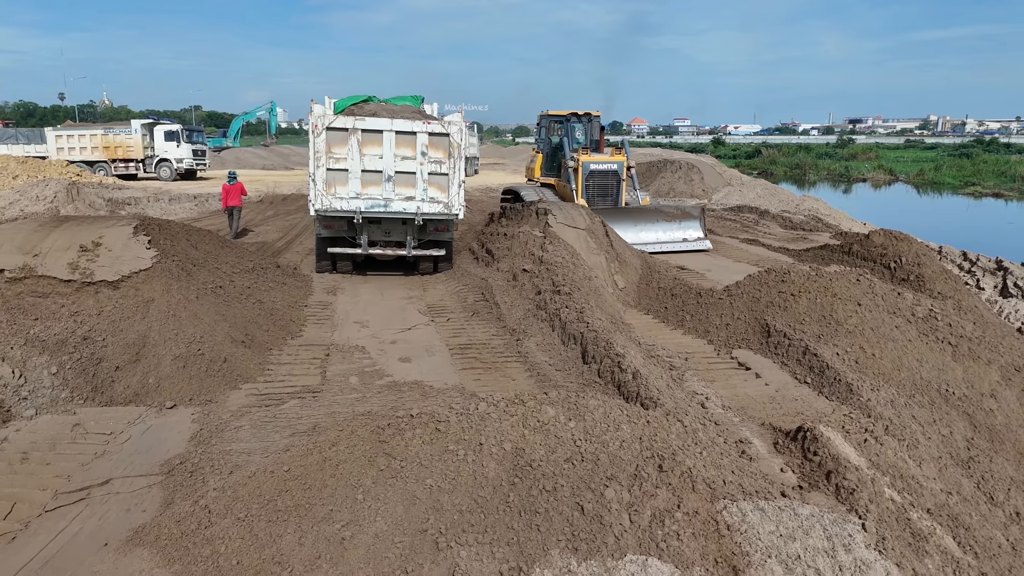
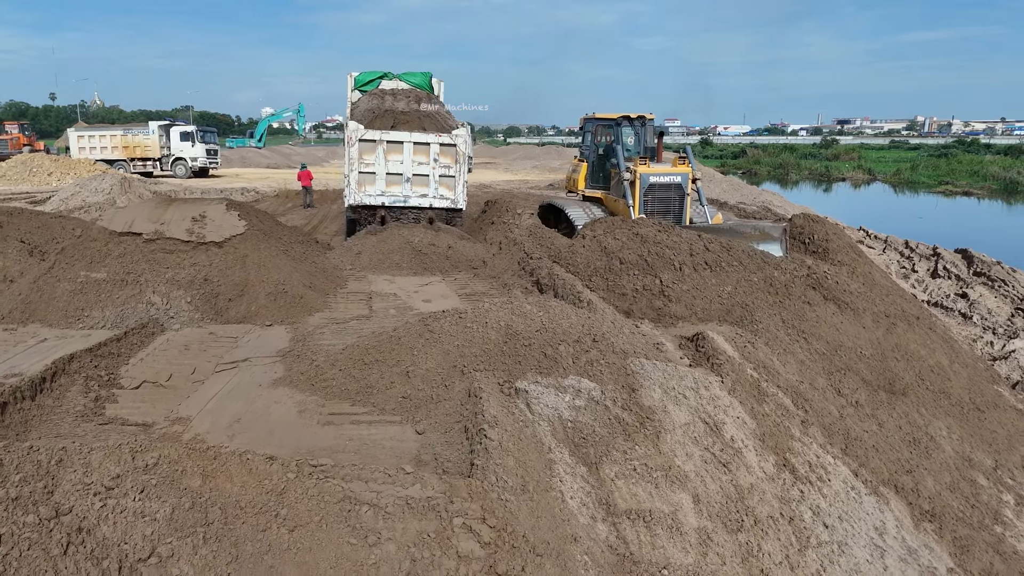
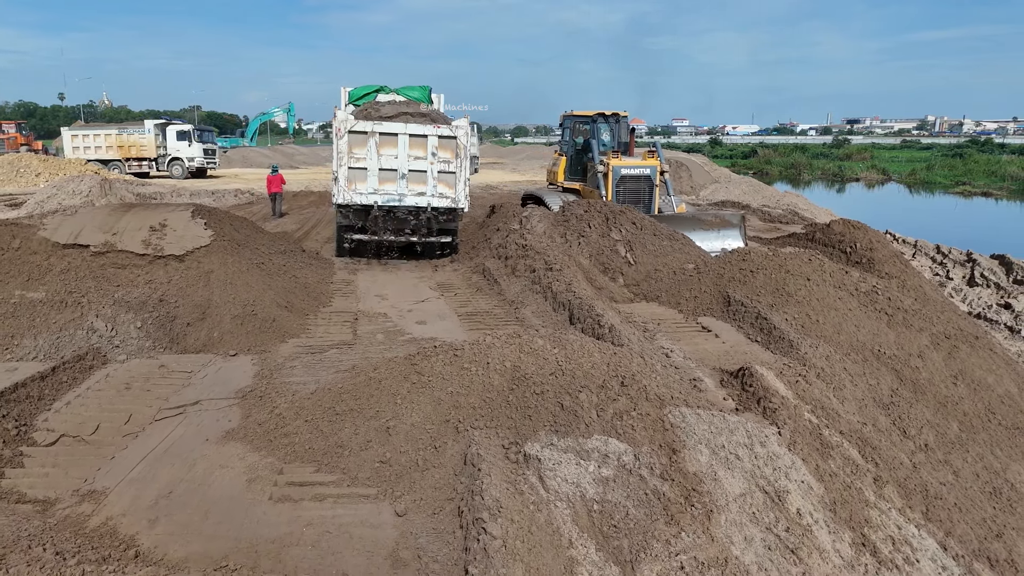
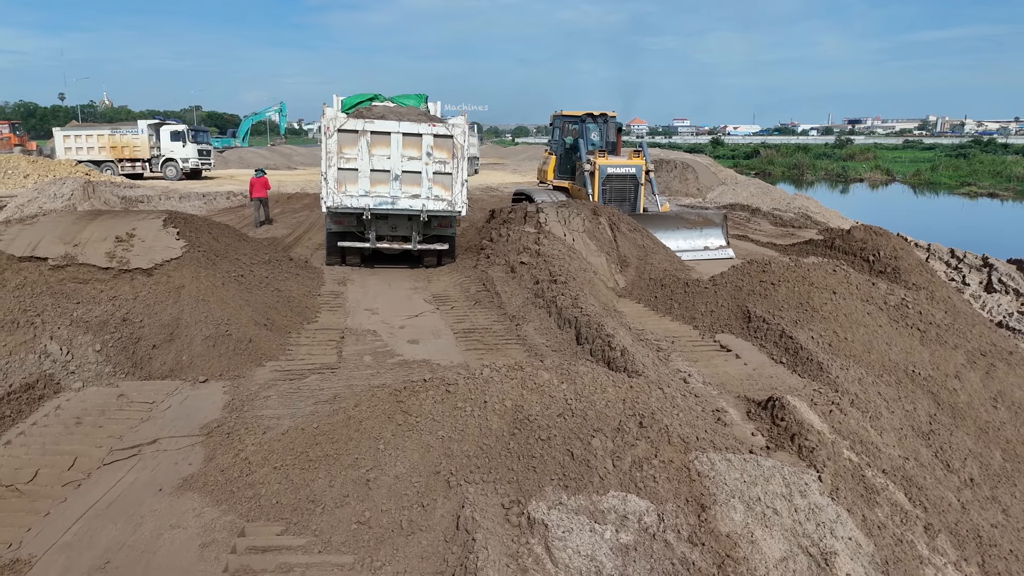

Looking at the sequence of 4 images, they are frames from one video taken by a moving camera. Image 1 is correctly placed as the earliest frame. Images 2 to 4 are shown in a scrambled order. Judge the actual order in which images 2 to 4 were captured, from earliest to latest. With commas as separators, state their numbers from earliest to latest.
4, 3, 2
